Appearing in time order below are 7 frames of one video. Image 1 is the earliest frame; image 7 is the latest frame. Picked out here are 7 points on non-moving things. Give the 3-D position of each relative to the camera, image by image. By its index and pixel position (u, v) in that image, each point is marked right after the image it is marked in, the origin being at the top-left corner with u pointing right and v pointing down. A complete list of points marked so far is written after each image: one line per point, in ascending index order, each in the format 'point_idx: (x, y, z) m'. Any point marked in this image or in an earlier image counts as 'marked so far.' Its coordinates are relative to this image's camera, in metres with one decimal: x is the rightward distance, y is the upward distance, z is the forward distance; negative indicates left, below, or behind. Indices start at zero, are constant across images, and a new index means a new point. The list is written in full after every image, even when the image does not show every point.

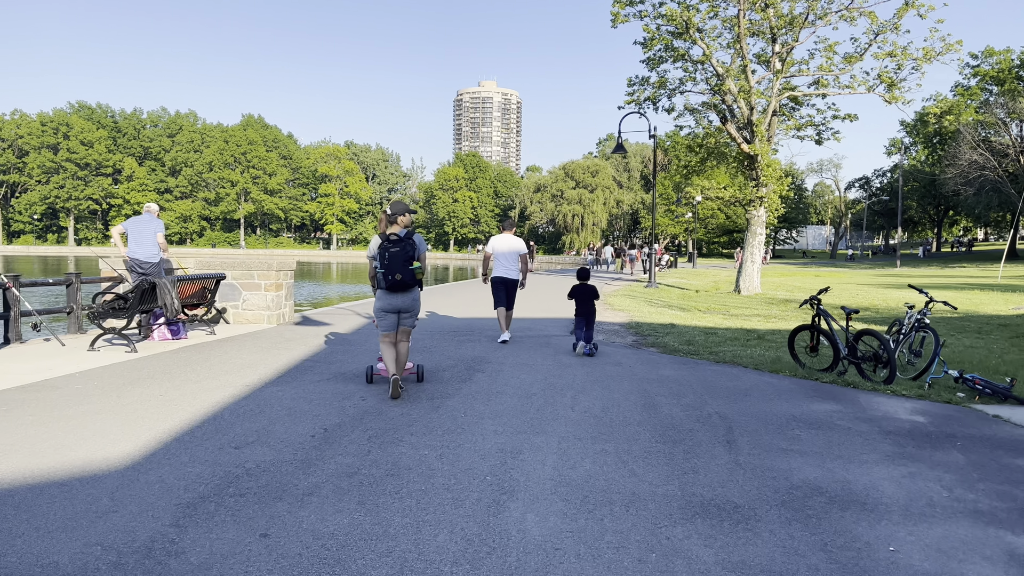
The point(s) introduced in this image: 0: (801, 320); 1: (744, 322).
0: (+5.5, -0.6, +15.5) m
1: (+4.3, -0.6, +15.1) m
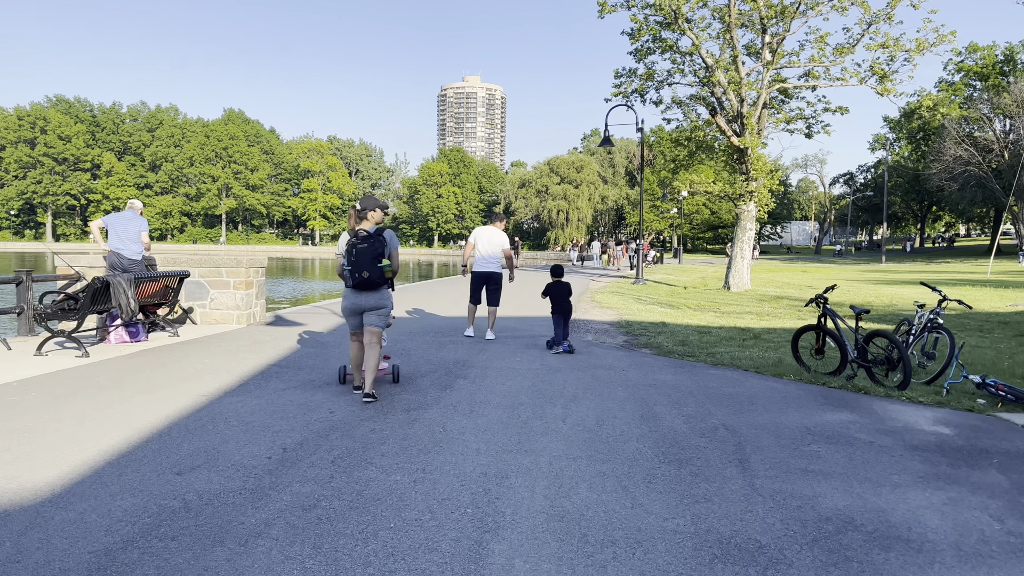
0: (+5.2, -0.5, +15.0) m
1: (+4.1, -0.6, +14.6) m
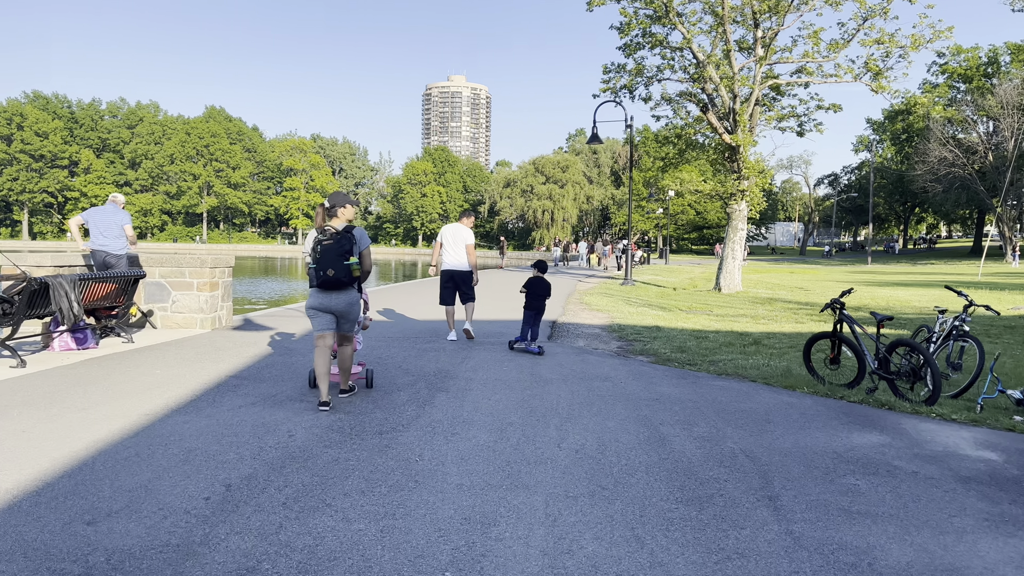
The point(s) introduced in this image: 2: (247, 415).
0: (+5.0, -0.6, +14.4) m
1: (+3.8, -0.6, +14.0) m
2: (-1.7, -0.8, +5.1) m
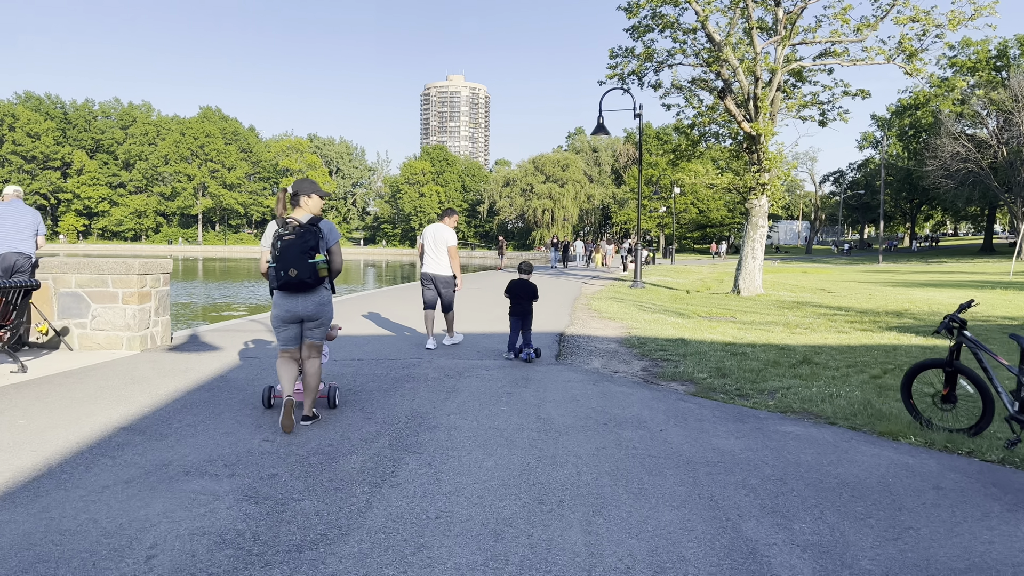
0: (+5.0, -0.6, +12.6) m
1: (+3.8, -0.7, +12.2) m
2: (-1.7, -0.9, +3.3) m
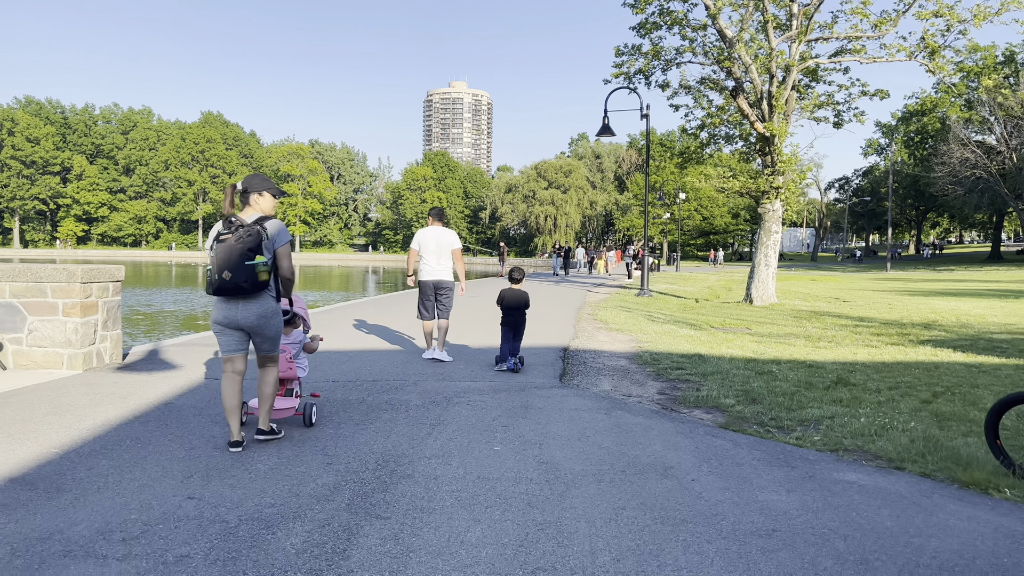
0: (+5.0, -0.8, +11.7) m
1: (+3.8, -0.8, +11.3) m
2: (-1.7, -1.0, +2.4) m
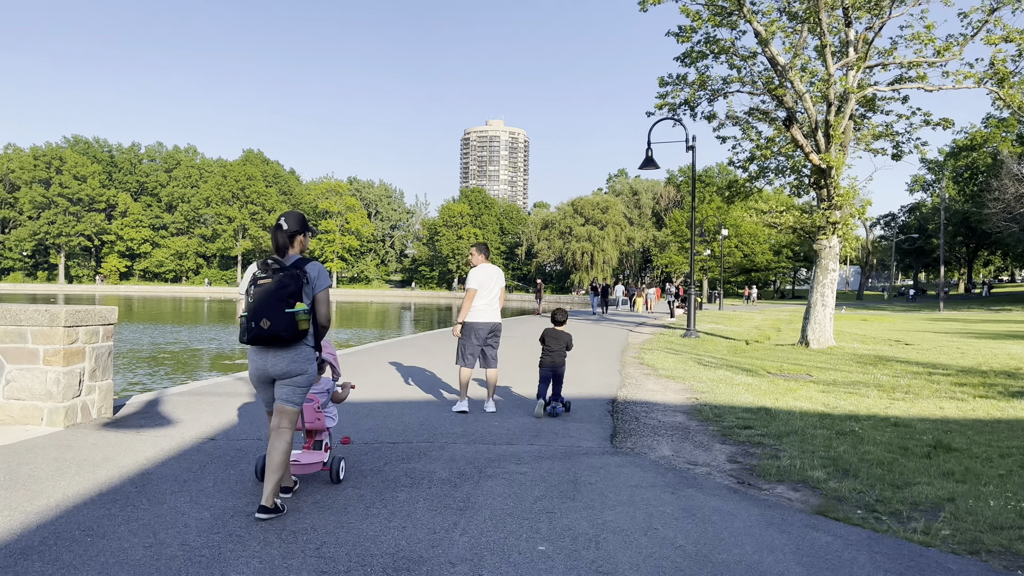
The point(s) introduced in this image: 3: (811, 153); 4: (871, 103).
0: (+5.5, -1.4, +10.4) m
1: (+4.3, -1.4, +10.1) m
2: (-1.6, -1.1, +1.4) m
3: (+6.4, +2.9, +17.6) m
4: (+8.2, +4.2, +18.5) m
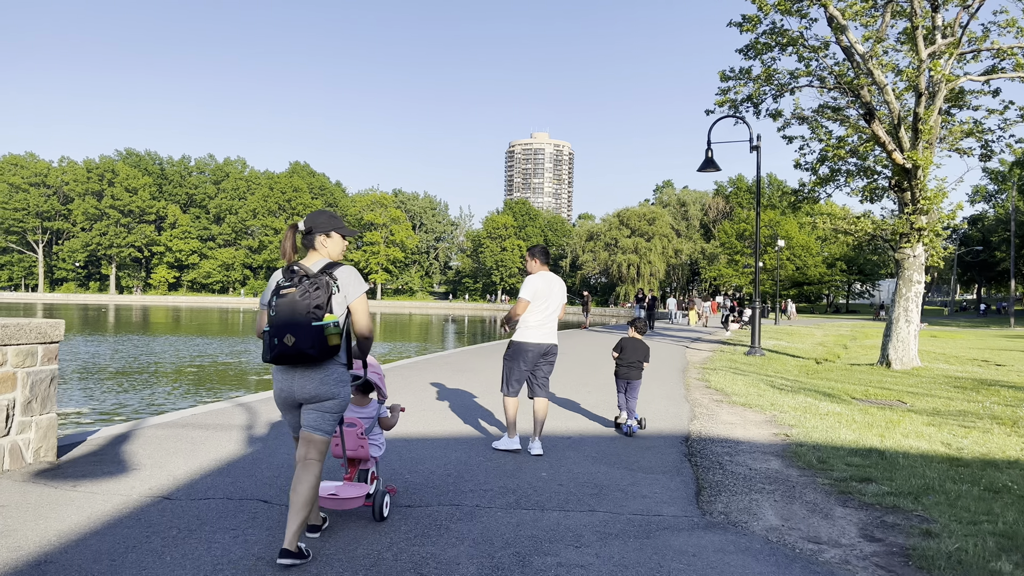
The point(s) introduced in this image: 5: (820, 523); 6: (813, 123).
0: (+6.0, -1.5, +8.6) m
1: (+4.8, -1.5, +8.4) m
2: (-1.5, -1.1, 0.0) m
3: (+7.3, +2.6, +15.8) m
4: (+9.2, +3.9, +16.7) m
5: (+1.7, -1.3, +4.4) m
6: (+6.8, +3.8, +18.5) m
